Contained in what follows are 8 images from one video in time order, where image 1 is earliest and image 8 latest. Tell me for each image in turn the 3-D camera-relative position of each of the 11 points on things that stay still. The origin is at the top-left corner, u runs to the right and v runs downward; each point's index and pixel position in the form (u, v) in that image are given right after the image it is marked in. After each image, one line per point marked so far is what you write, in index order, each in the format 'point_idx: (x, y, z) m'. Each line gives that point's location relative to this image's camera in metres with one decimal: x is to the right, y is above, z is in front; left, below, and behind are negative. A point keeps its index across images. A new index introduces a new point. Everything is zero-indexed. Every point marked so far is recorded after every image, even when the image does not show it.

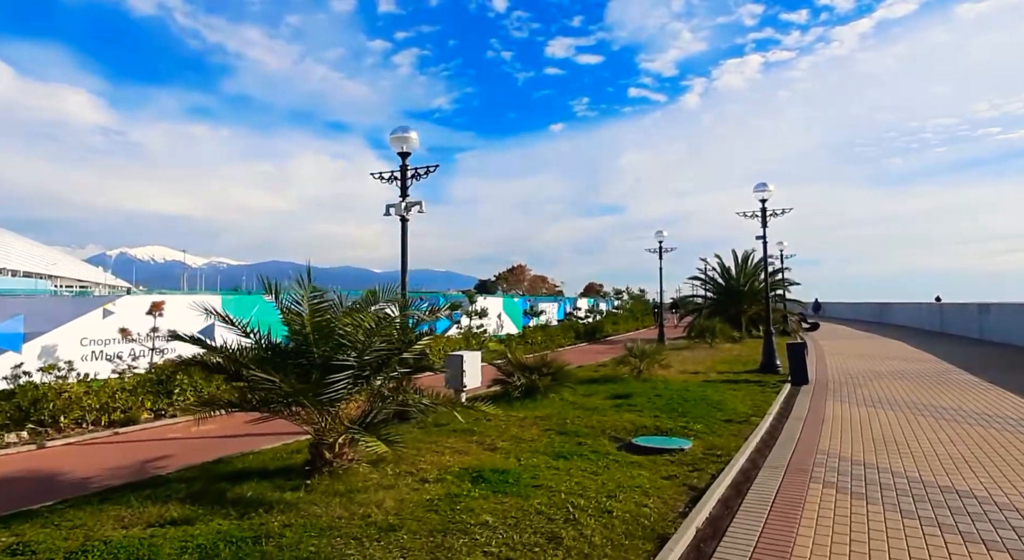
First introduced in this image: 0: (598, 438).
0: (+1.0, -1.9, +6.8) m
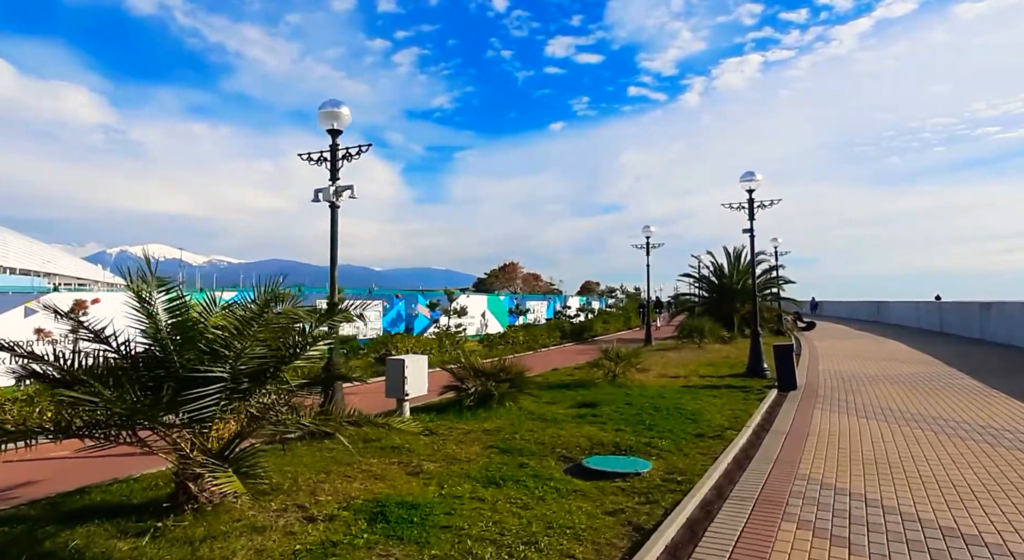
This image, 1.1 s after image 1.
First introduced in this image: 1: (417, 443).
0: (+0.3, -1.8, +5.9) m
1: (-1.0, -1.8, +6.4) m
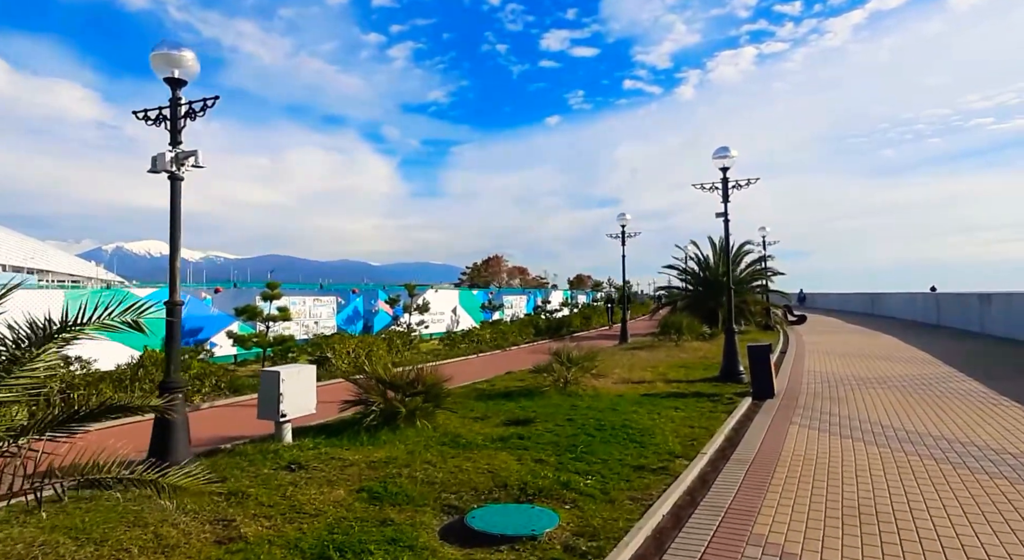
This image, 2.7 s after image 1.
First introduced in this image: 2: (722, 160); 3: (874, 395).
0: (-0.7, -1.8, +4.4) m
1: (-2.1, -1.7, +4.9) m
2: (+4.0, +2.3, +11.0) m
3: (+6.2, -2.0, +9.9) m
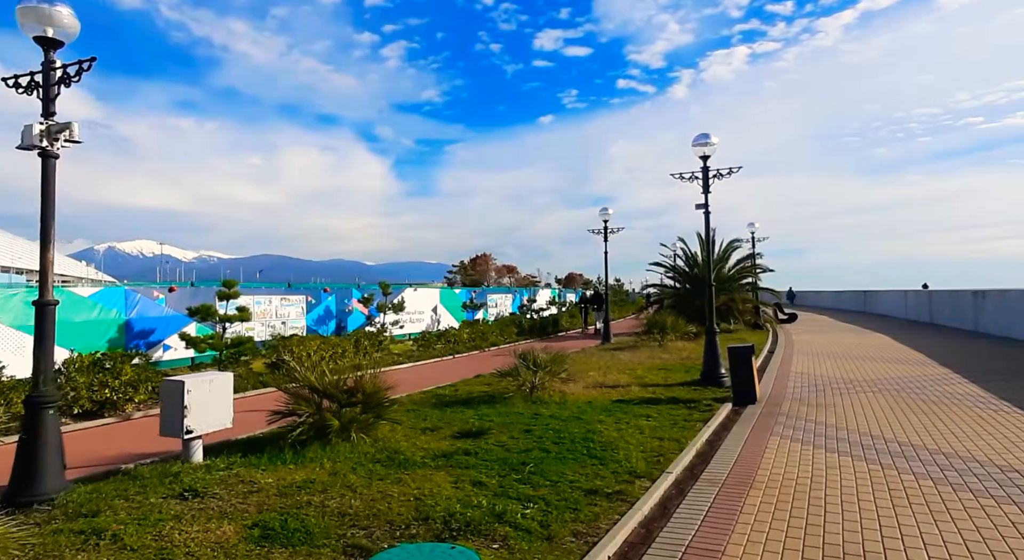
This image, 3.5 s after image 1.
0: (-1.2, -1.7, +3.7) m
1: (-2.6, -1.7, +4.1) m
2: (+3.4, +2.4, +10.2) m
3: (+5.6, -1.9, +9.2) m
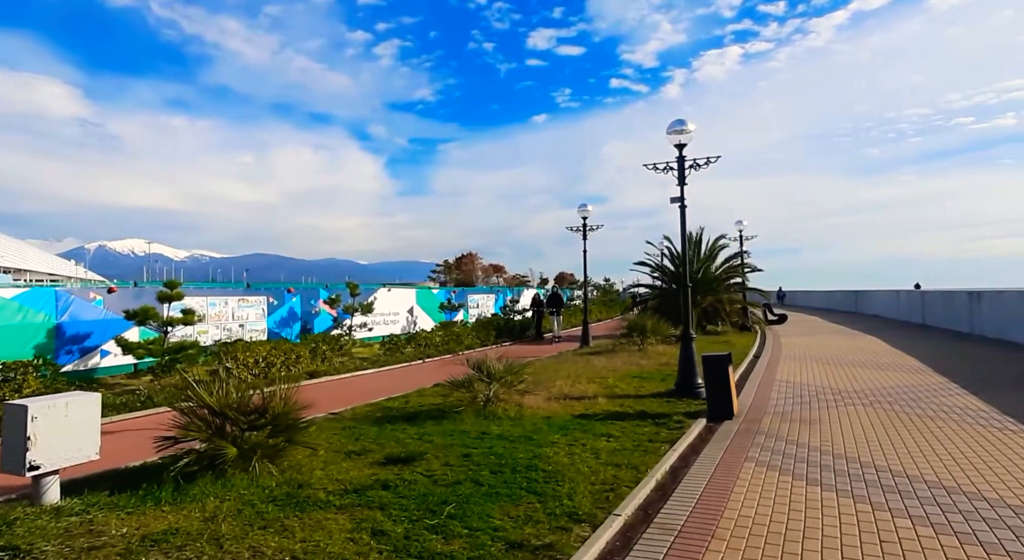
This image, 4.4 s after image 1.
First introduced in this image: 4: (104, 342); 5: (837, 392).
0: (-1.8, -1.7, +2.7) m
1: (-3.2, -1.7, +3.1) m
2: (+2.7, +2.3, +9.4) m
3: (+4.9, -1.9, +8.4) m
4: (-8.5, -1.3, +12.0) m
5: (+5.4, -1.9, +9.7) m
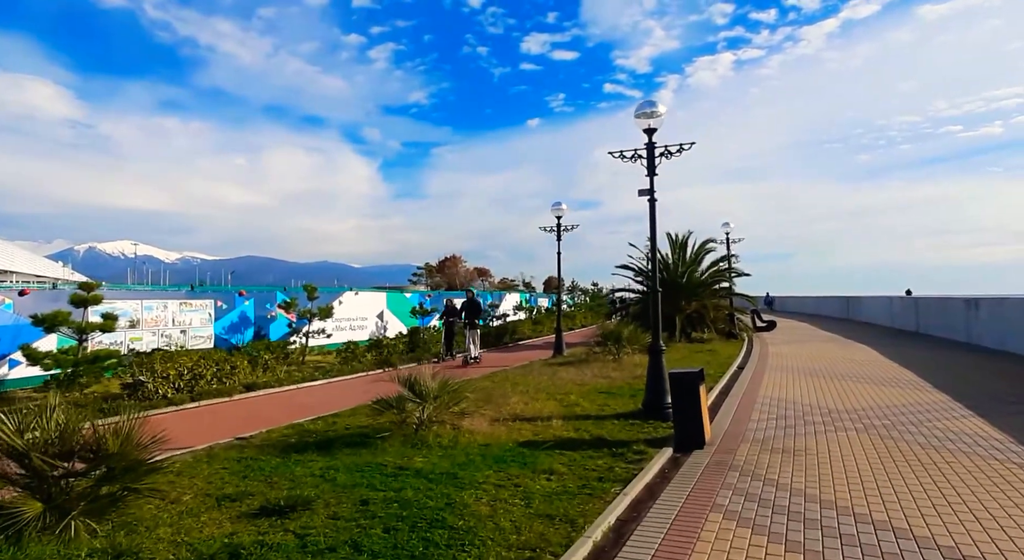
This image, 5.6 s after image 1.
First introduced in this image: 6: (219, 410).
0: (-2.5, -1.7, +1.5) m
1: (-3.9, -1.7, +1.9) m
2: (+1.9, +2.3, +8.2) m
3: (+4.1, -2.0, +7.2) m
4: (-9.3, -1.3, +10.7) m
5: (+4.6, -1.9, +8.6) m
6: (-4.7, -2.1, +9.1) m
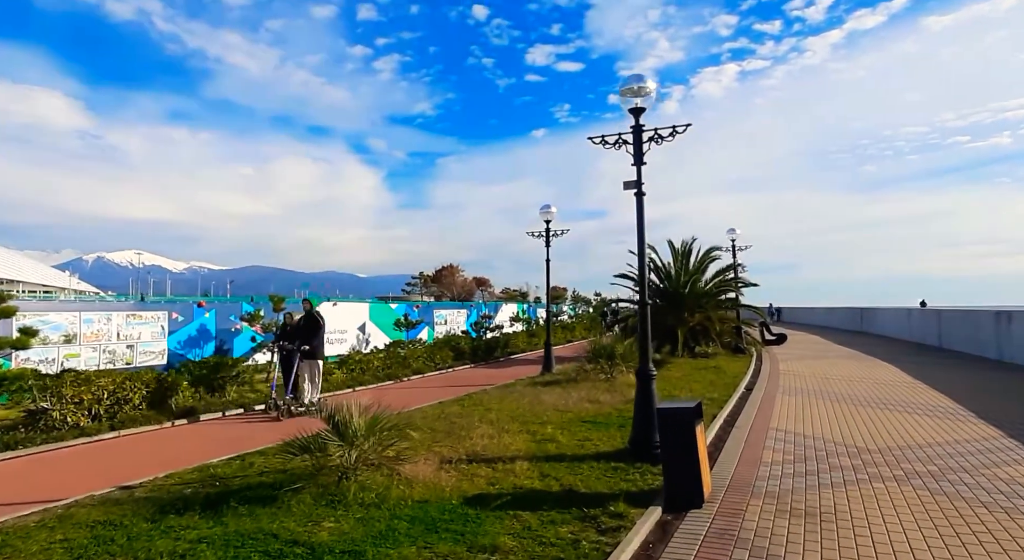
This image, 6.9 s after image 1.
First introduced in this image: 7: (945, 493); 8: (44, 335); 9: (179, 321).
0: (-3.1, -1.7, +0.1) m
1: (-4.4, -1.7, +0.5) m
2: (+1.4, +2.2, +6.8) m
3: (+3.6, -2.1, +5.8) m
4: (-9.7, -1.5, +9.4) m
5: (+4.1, -2.1, +7.1) m
6: (-5.1, -2.2, +7.7) m
7: (+4.4, -2.1, +5.9) m
8: (-9.3, -1.1, +11.6) m
9: (-8.2, -1.0, +14.4) m
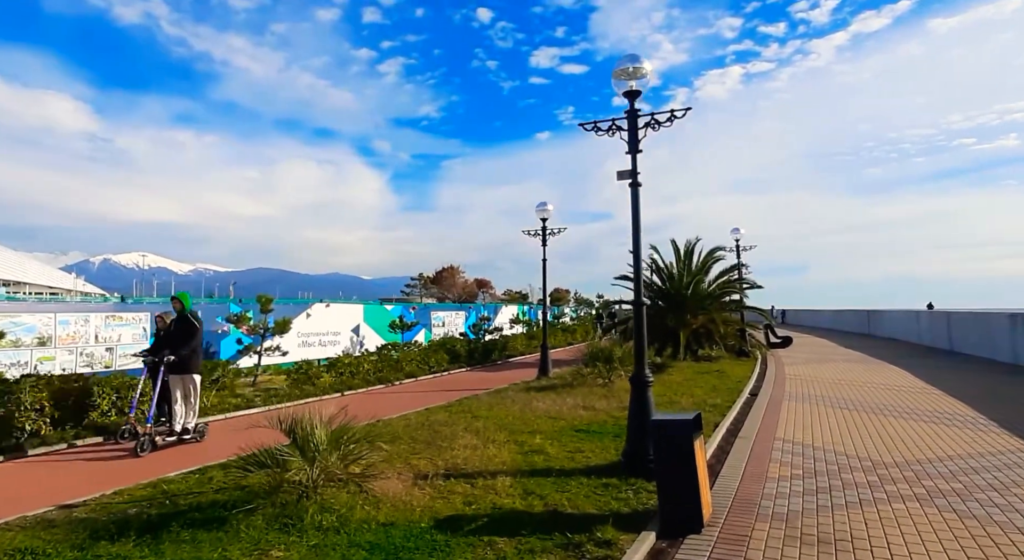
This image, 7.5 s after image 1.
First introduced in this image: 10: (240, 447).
0: (-3.3, -1.7, -0.4) m
1: (-4.7, -1.7, 0.0) m
2: (+1.3, +2.2, +6.3) m
3: (+3.5, -2.1, +5.2) m
4: (-9.9, -1.5, +8.9) m
5: (+4.0, -2.1, +6.5) m
6: (-5.3, -2.2, +7.1) m
7: (+4.2, -2.1, +5.4) m
8: (-9.5, -1.1, +11.1) m
9: (-8.4, -1.0, +13.9) m
10: (-3.3, -2.0, +7.1) m
